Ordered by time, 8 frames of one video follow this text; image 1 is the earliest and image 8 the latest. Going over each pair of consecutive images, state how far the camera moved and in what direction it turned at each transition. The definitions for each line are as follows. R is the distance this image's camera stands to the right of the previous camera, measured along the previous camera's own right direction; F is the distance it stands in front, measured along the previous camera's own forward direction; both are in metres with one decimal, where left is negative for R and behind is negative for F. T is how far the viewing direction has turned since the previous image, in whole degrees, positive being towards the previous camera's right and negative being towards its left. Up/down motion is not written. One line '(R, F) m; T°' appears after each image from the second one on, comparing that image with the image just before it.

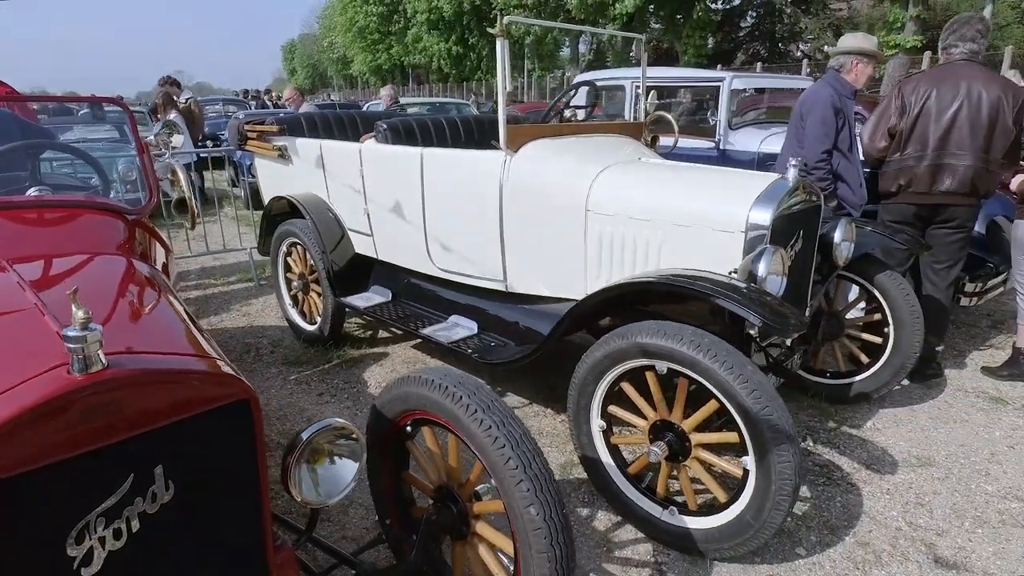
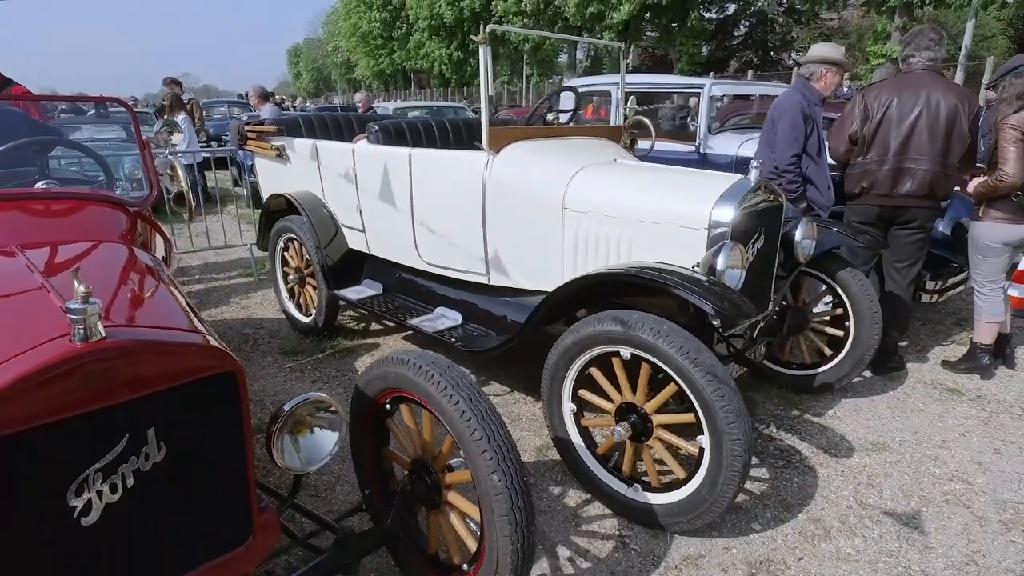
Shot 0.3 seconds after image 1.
(+0.1, -0.2) m; 0°
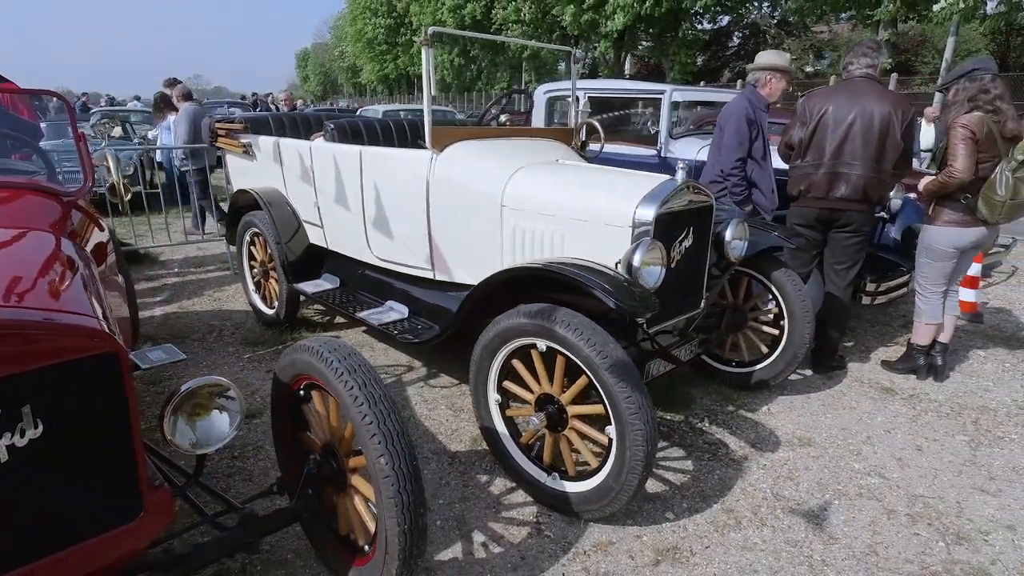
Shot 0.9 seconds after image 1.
(+0.3, -0.1) m; 0°
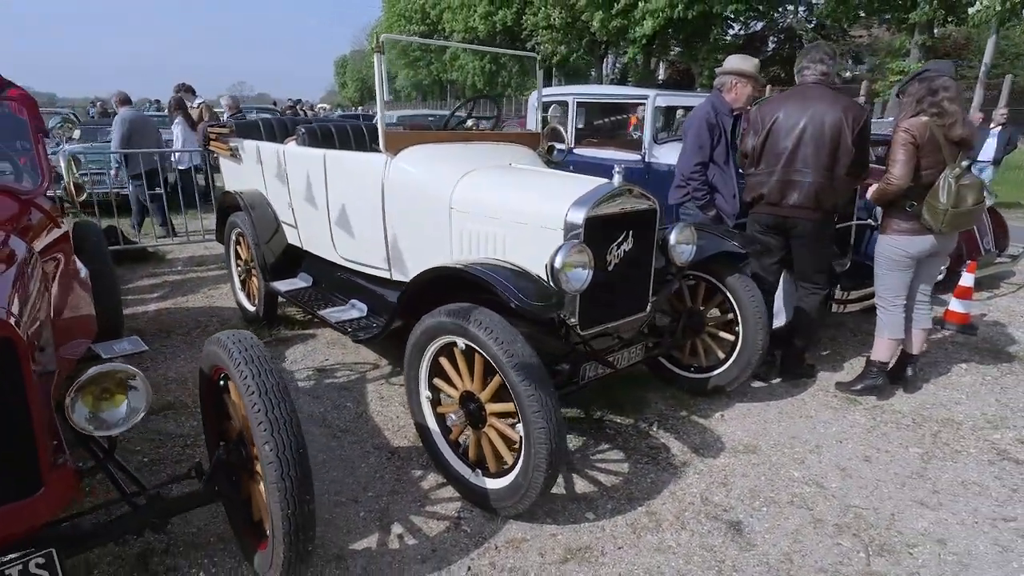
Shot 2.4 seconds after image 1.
(+0.5, 0.0) m; -3°
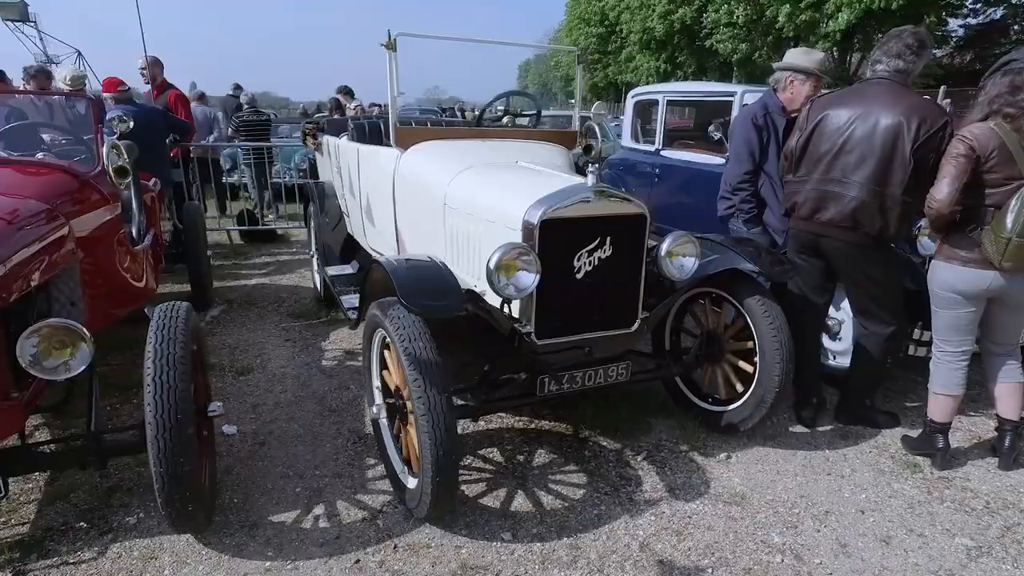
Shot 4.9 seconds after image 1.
(+1.0, +0.2) m; -16°
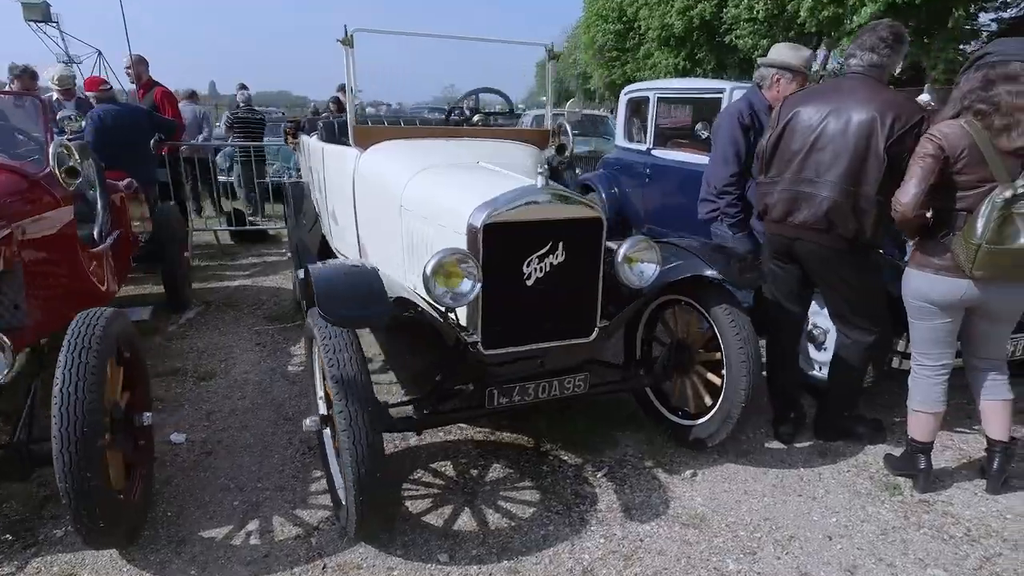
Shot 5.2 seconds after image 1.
(+0.3, +0.1) m; -2°
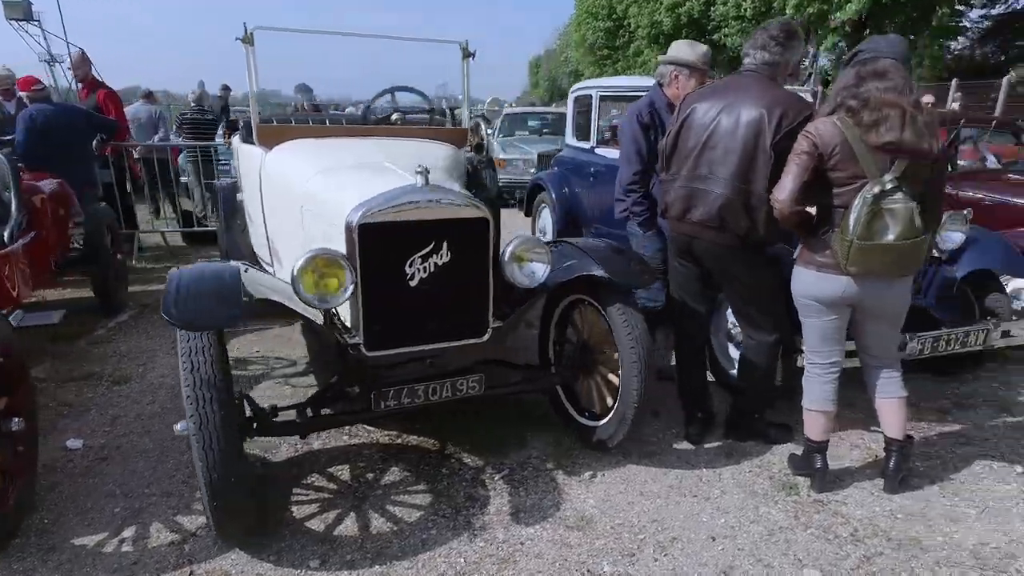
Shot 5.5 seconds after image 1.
(+0.5, 0.0) m; 0°
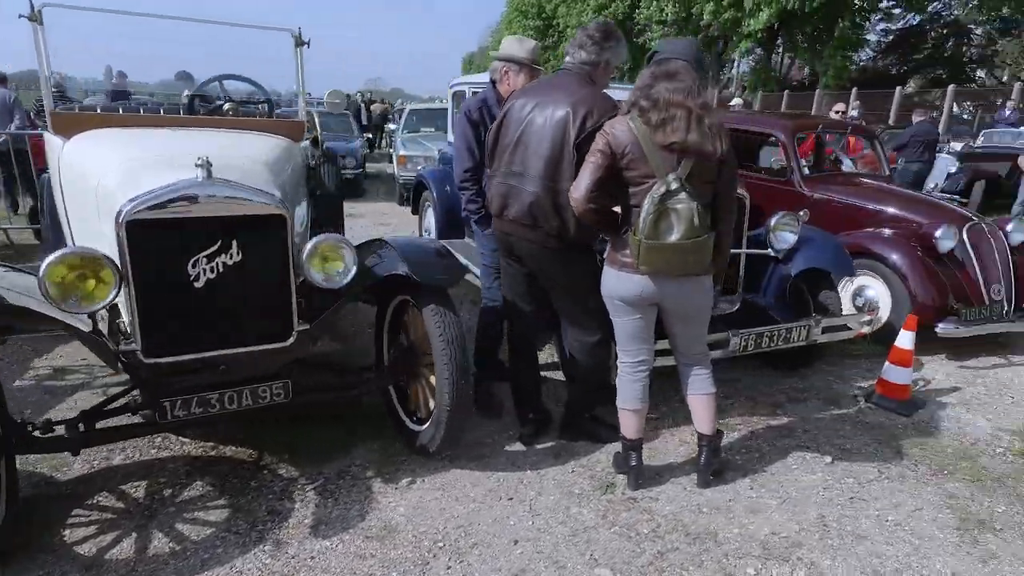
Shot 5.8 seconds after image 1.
(+0.6, +0.1) m; +6°
